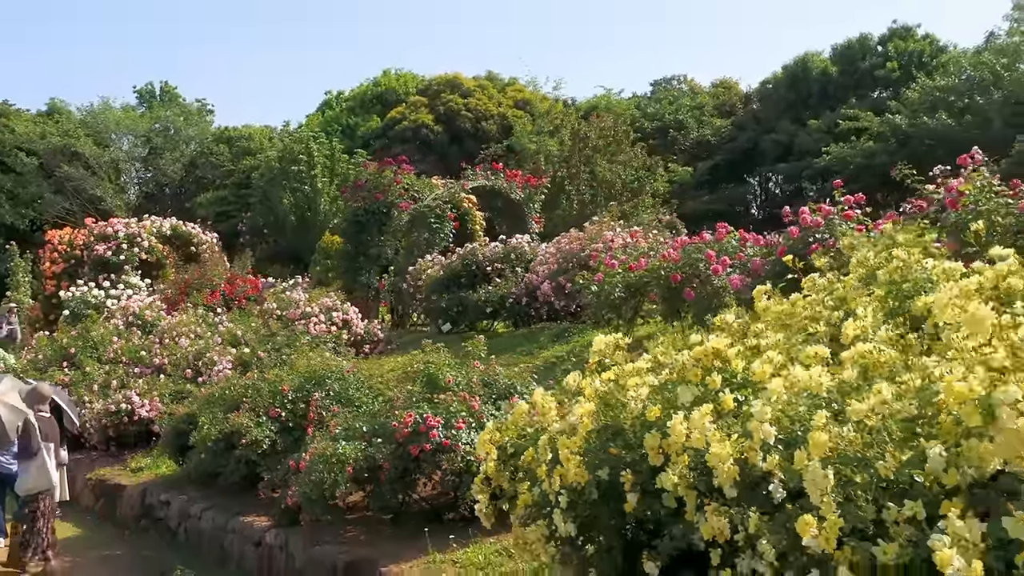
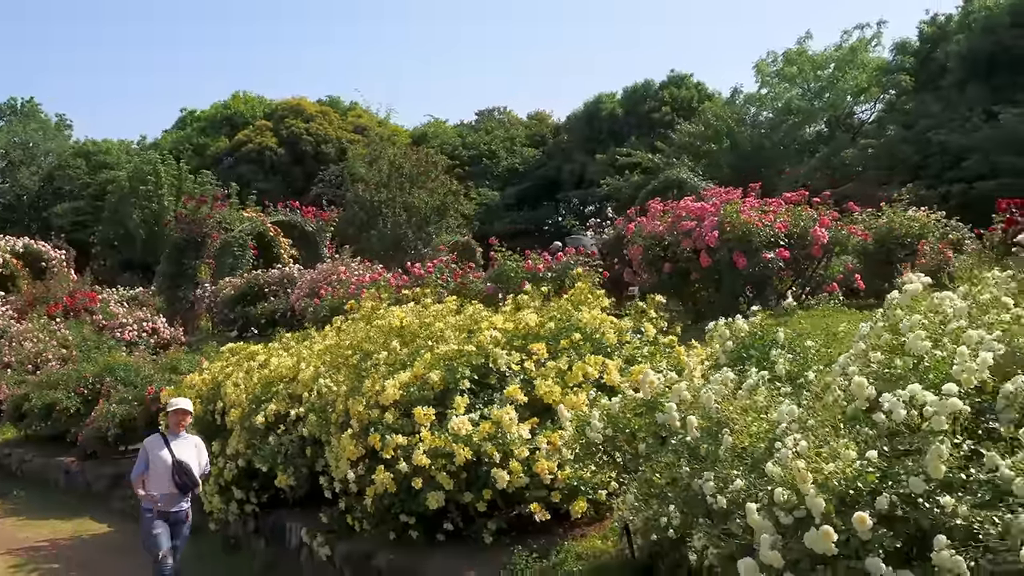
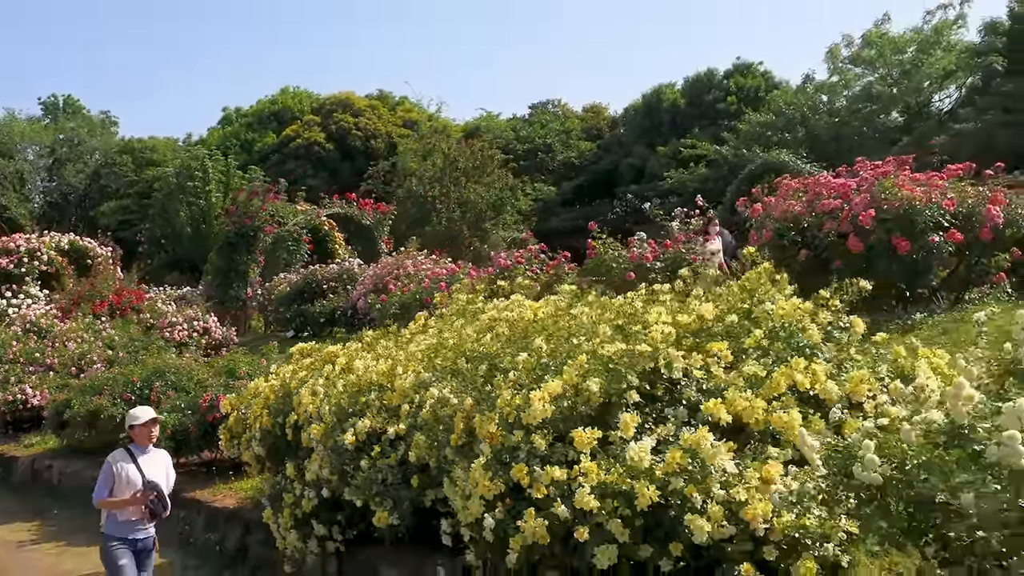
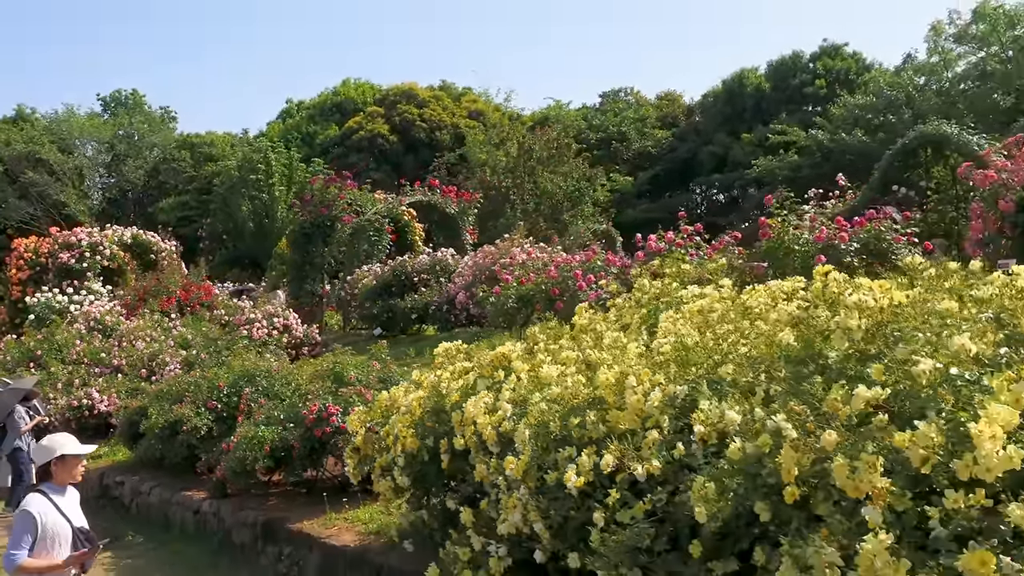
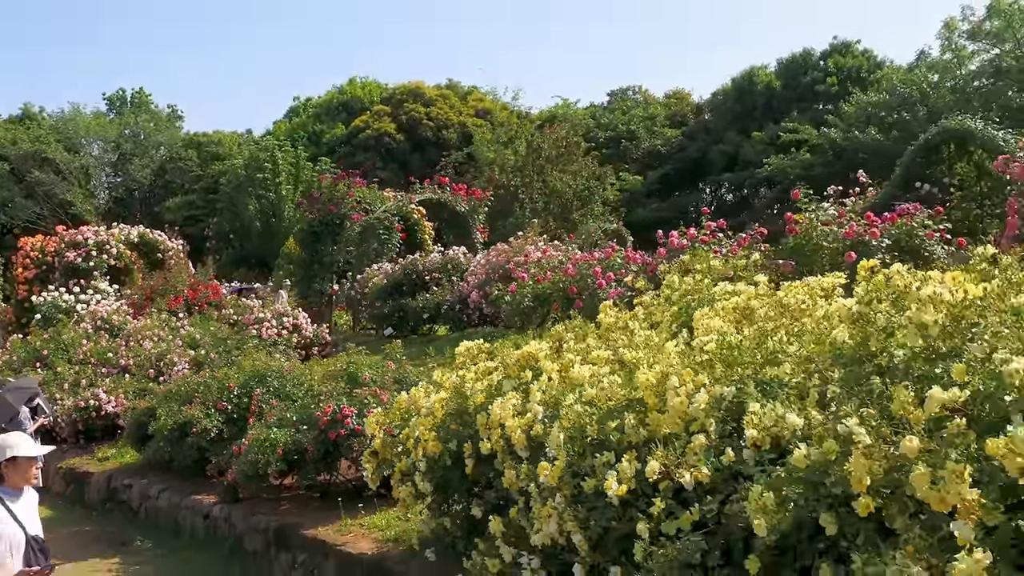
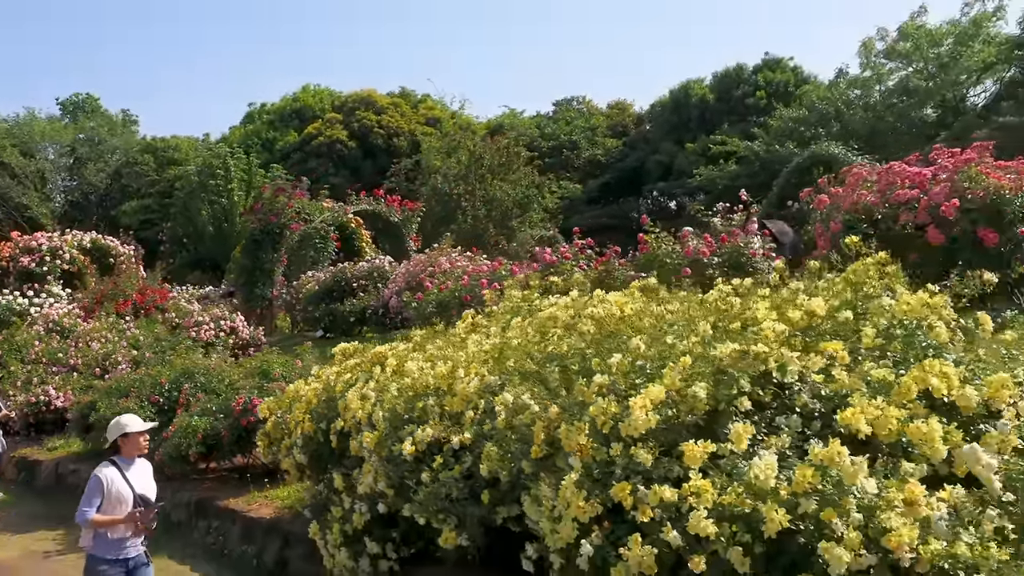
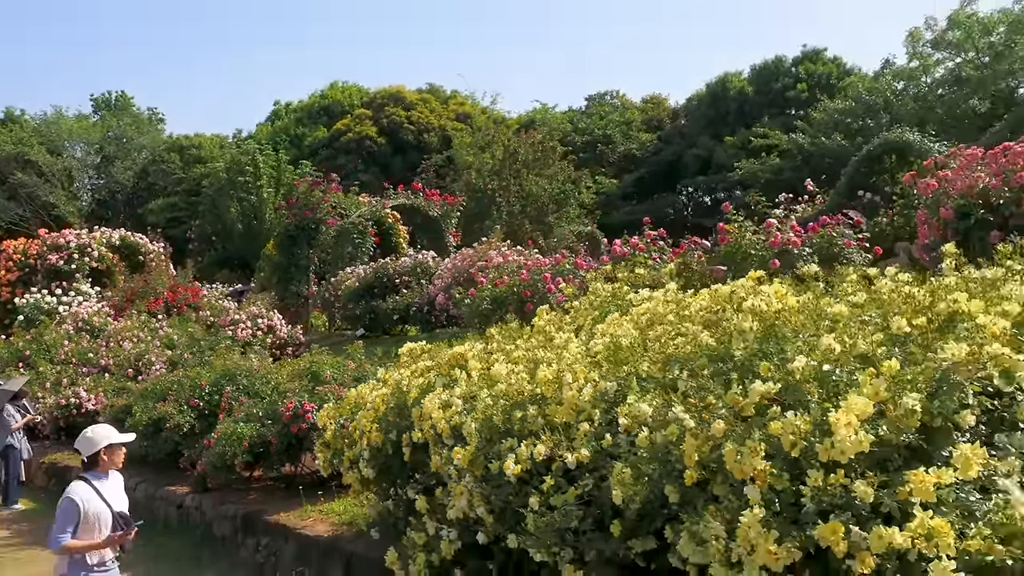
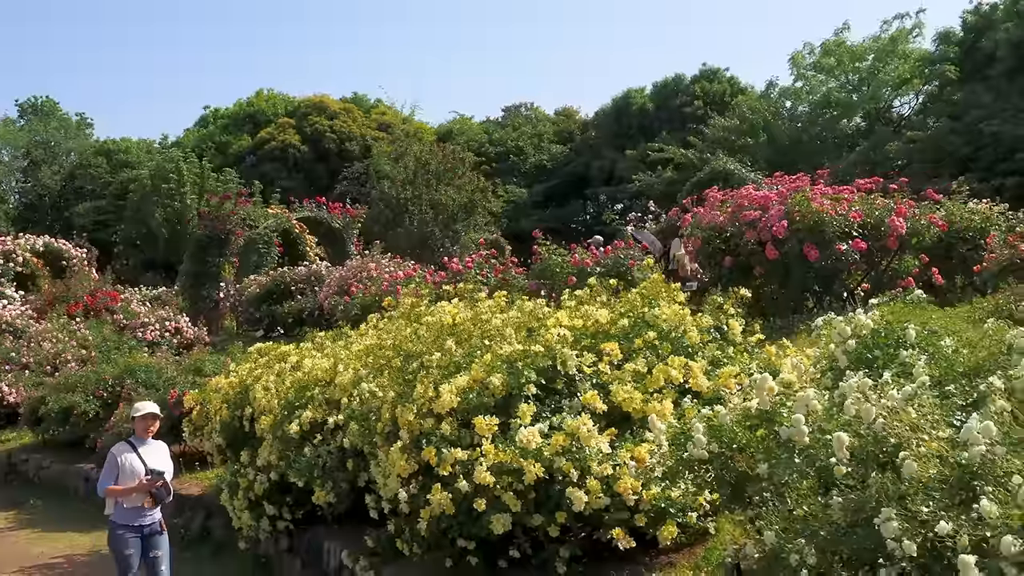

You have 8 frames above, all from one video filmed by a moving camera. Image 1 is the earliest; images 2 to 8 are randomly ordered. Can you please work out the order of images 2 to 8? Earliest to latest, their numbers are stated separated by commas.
5, 4, 7, 6, 3, 8, 2
